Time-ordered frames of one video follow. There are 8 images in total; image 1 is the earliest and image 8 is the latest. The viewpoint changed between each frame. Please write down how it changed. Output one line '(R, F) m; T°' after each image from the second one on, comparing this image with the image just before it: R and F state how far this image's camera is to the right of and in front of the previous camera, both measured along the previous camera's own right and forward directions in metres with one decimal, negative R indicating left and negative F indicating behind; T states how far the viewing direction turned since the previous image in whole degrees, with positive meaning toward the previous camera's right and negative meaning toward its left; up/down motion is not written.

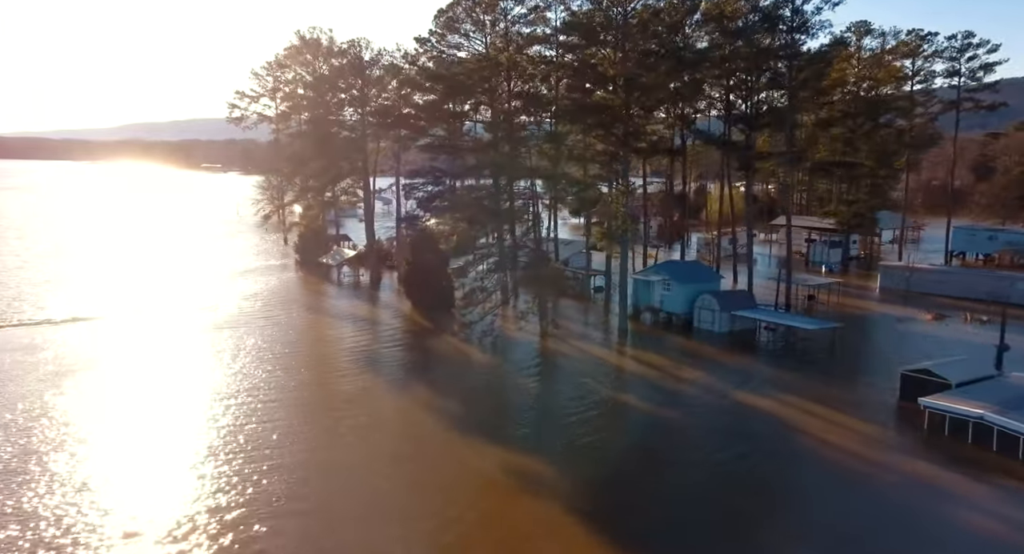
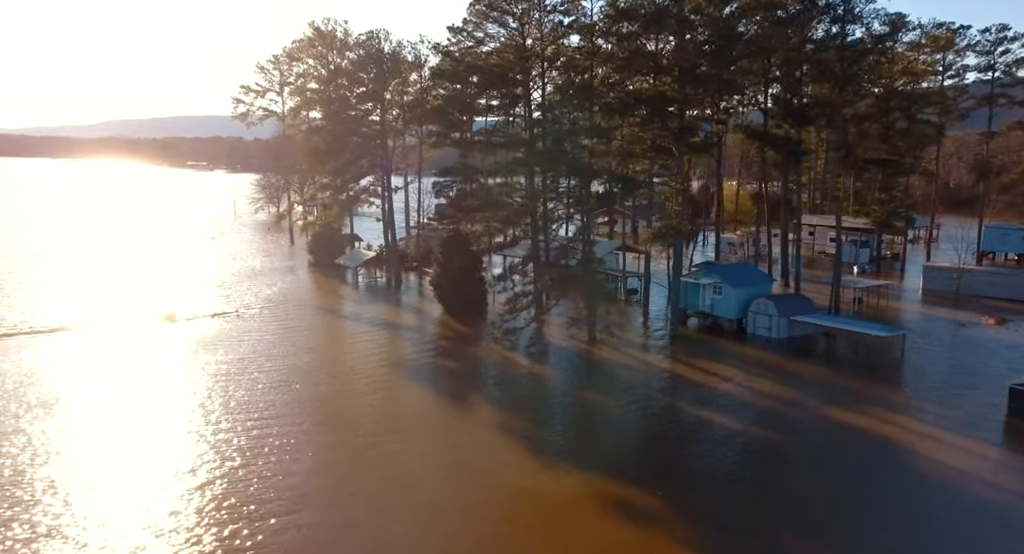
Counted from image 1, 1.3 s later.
(-1.6, +1.2) m; +1°
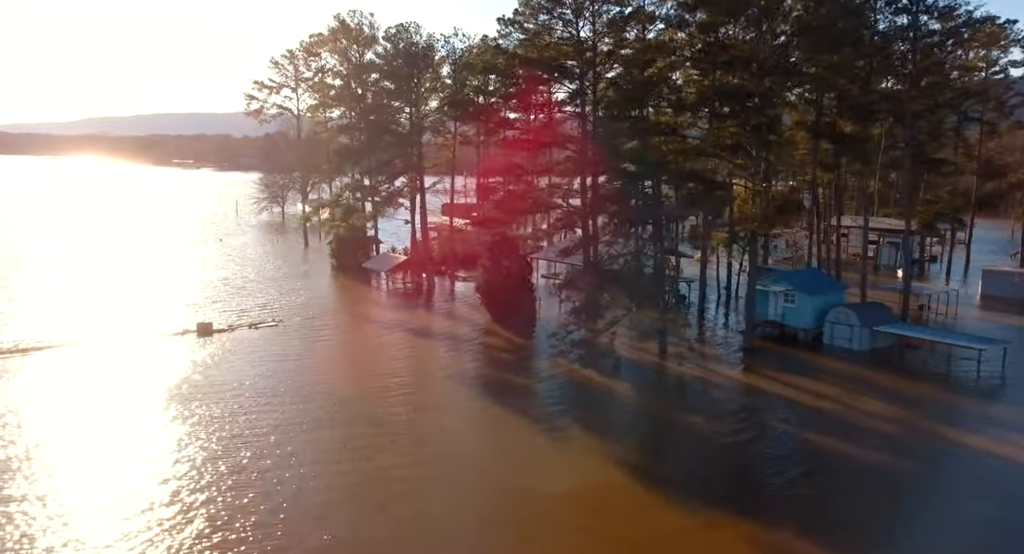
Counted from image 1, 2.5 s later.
(-1.9, +1.3) m; +1°
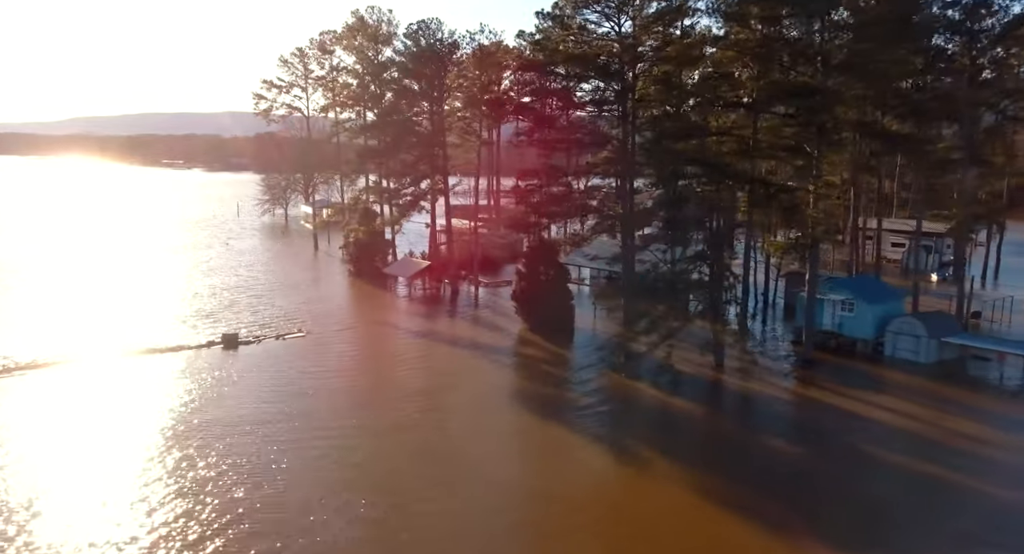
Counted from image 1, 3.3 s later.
(-1.4, +1.0) m; +1°
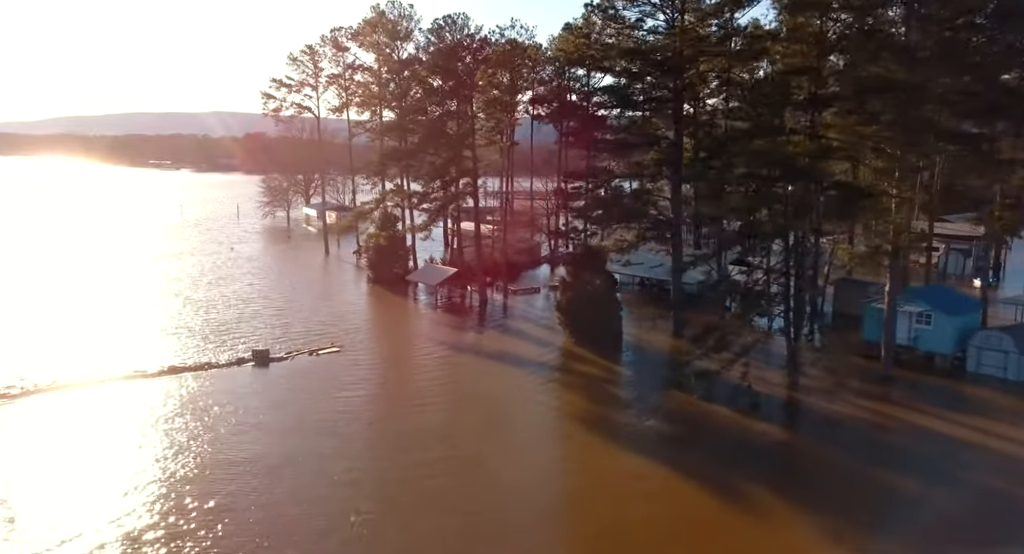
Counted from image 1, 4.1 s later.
(-1.5, +1.3) m; +1°
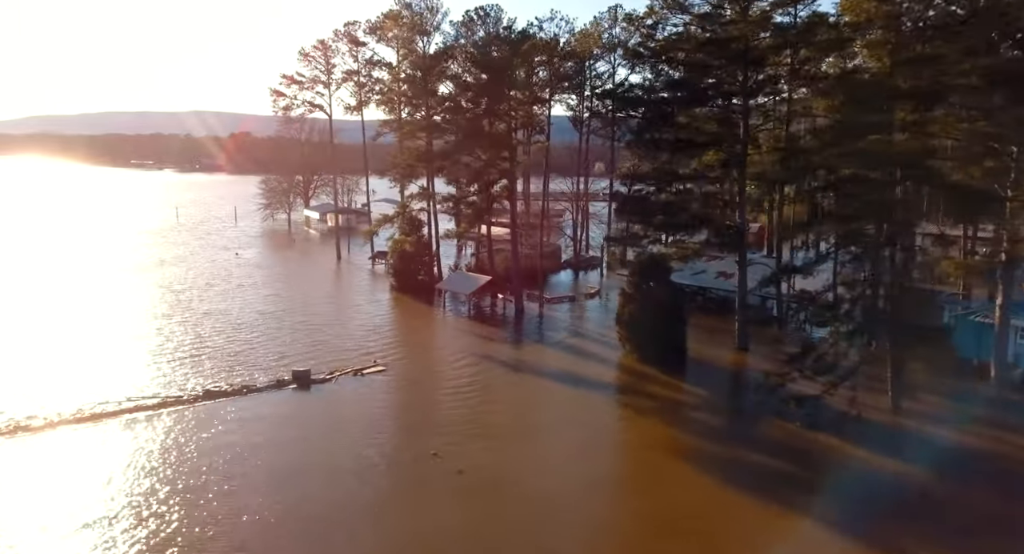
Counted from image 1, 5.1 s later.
(-1.8, +1.6) m; +1°
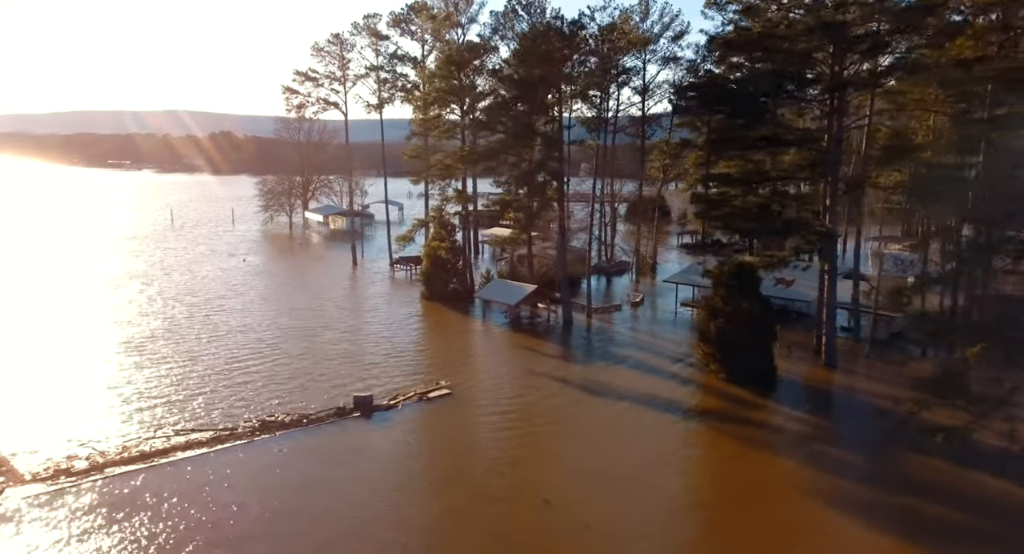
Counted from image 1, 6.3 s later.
(-2.2, +1.7) m; +1°
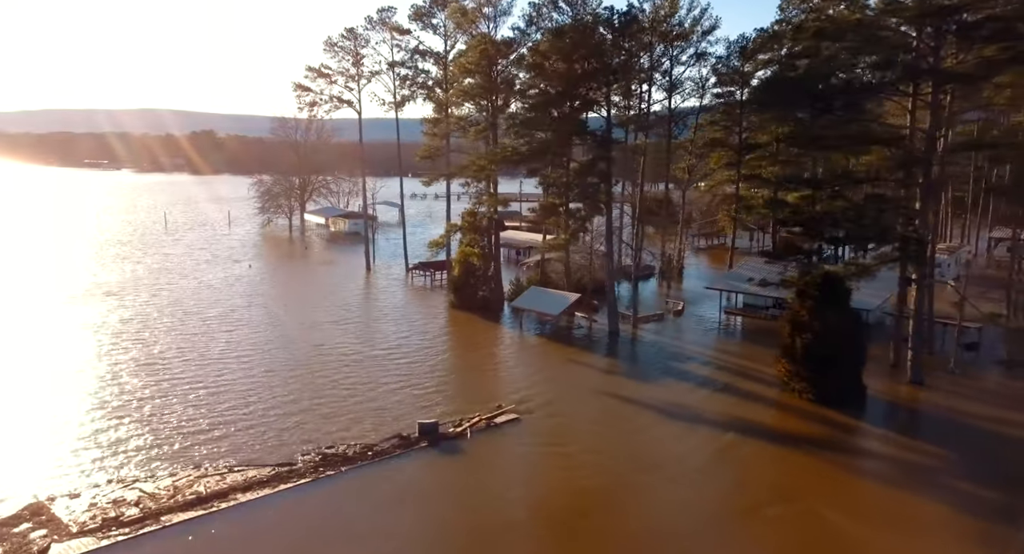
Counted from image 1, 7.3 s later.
(-1.9, +1.4) m; +1°
